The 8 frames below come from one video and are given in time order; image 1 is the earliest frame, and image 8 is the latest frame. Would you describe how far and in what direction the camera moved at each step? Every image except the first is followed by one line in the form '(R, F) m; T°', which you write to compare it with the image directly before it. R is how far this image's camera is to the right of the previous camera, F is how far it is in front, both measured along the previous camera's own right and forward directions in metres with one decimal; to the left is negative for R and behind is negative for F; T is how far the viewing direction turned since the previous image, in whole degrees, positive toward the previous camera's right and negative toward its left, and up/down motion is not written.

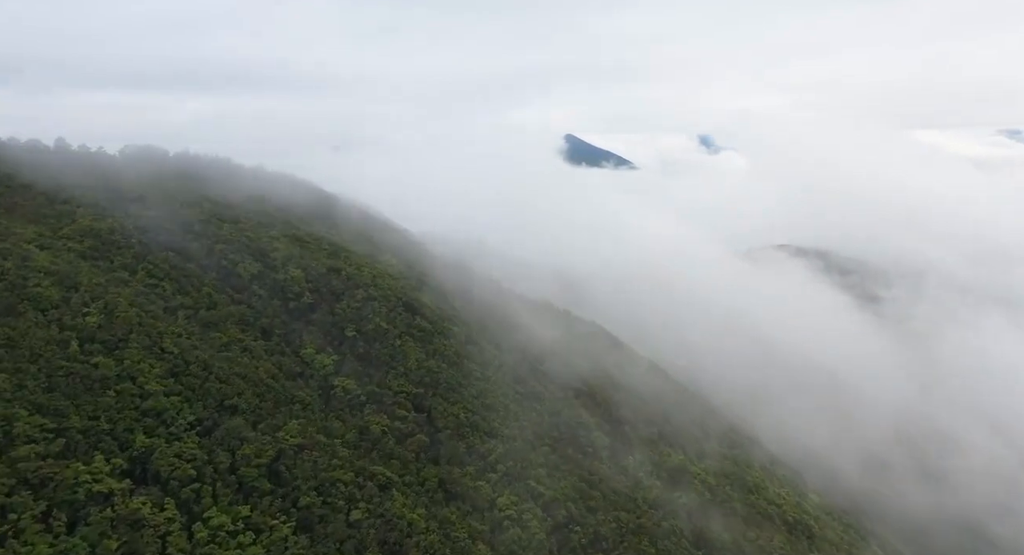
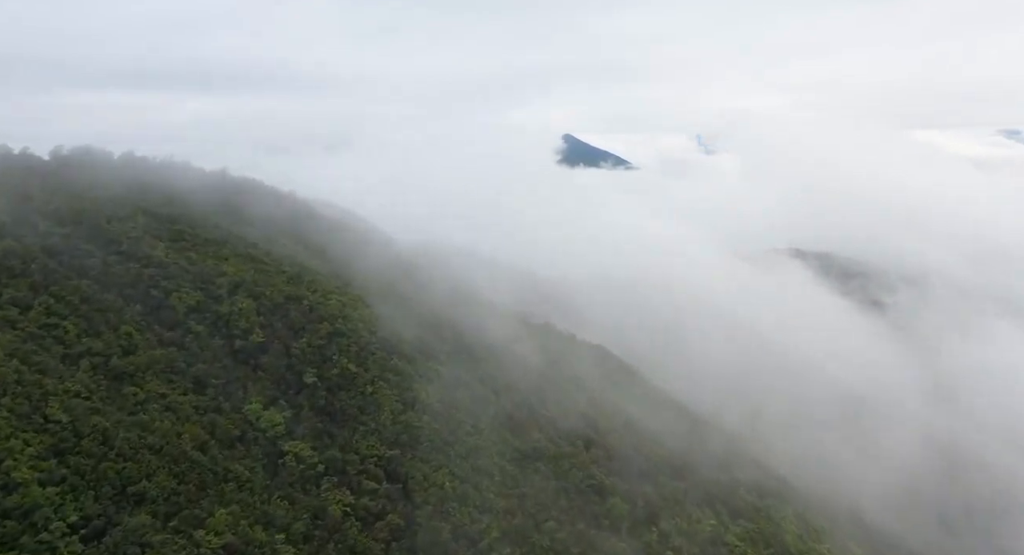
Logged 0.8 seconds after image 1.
(+0.1, +6.2) m; 0°
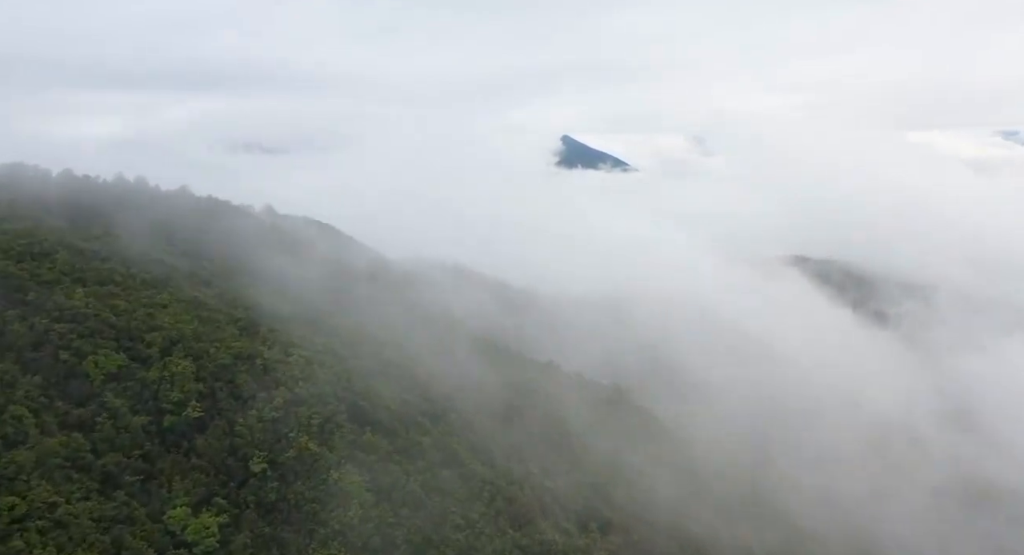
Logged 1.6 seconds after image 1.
(0.0, +5.4) m; 0°
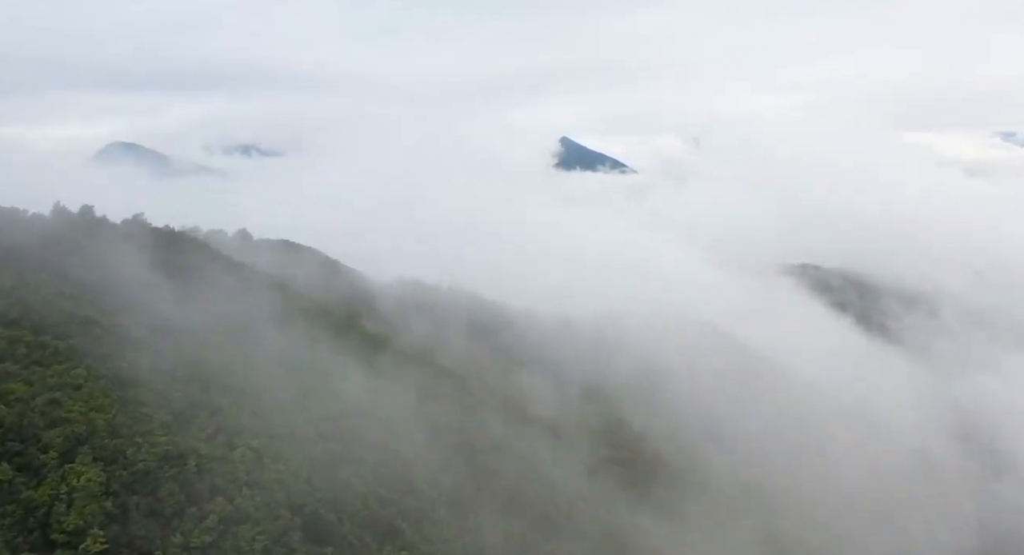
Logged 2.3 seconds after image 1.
(0.0, +5.1) m; 0°
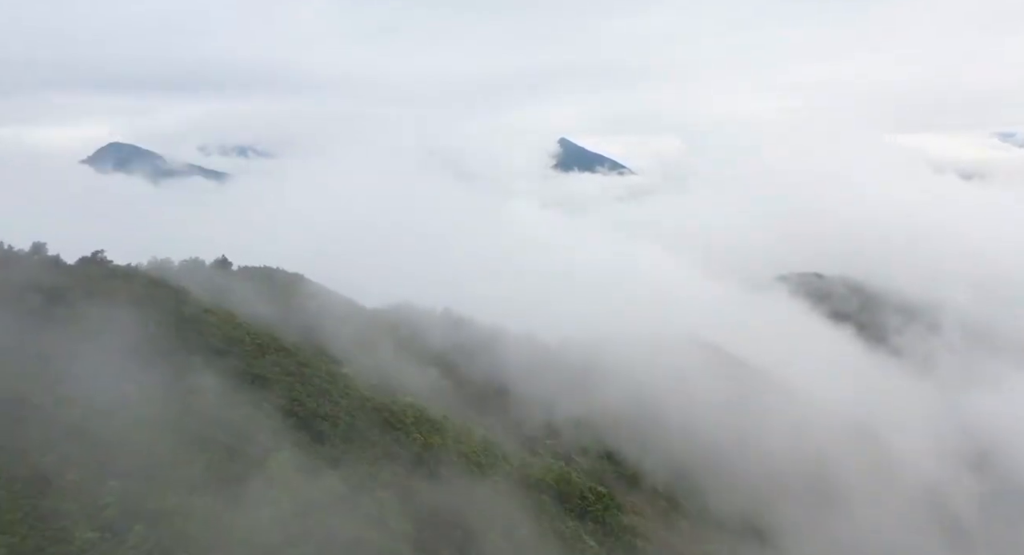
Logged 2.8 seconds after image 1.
(0.0, +3.5) m; 0°
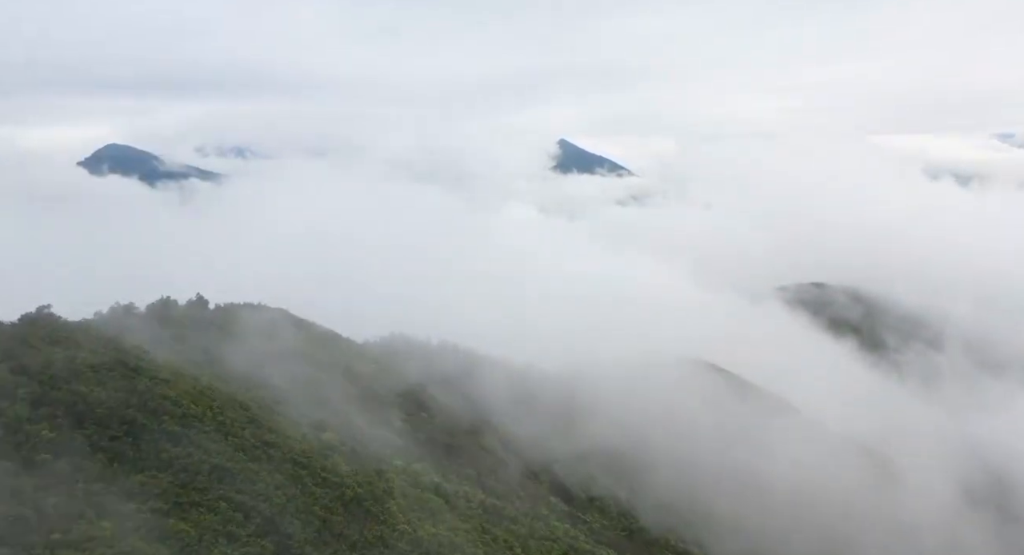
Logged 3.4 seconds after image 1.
(+1.5, +5.6) m; 0°
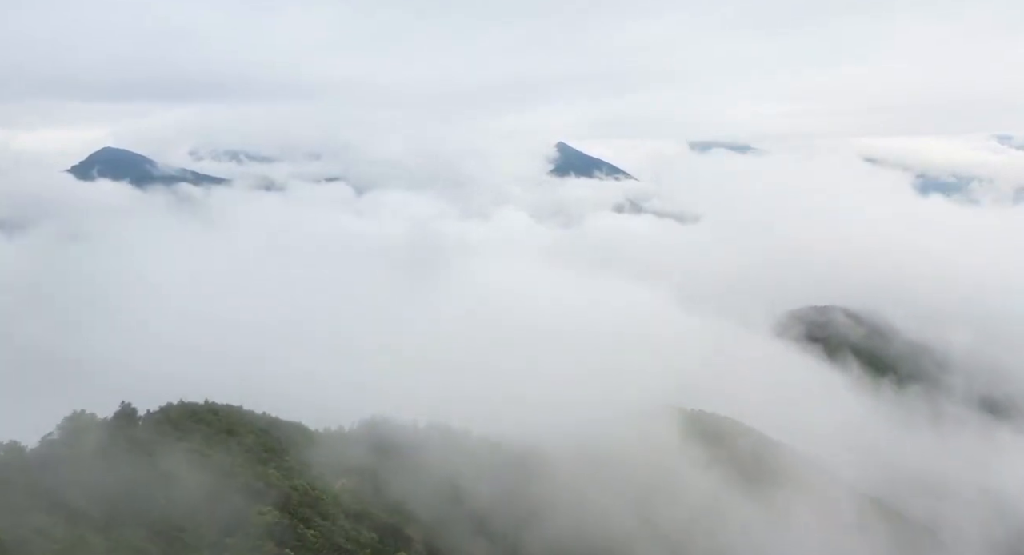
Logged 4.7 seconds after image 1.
(+2.6, +9.1) m; 0°
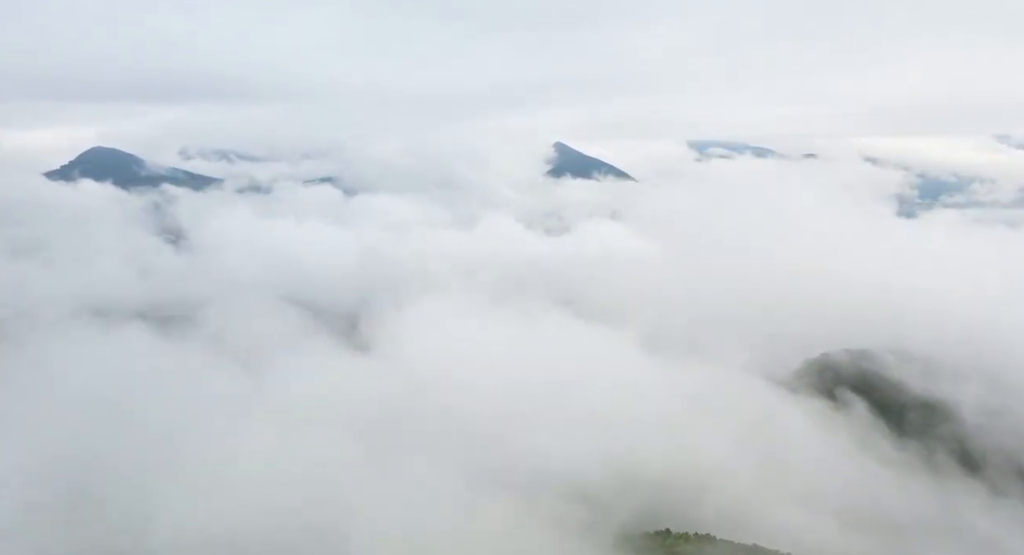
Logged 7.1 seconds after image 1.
(+6.5, +20.5) m; 0°
